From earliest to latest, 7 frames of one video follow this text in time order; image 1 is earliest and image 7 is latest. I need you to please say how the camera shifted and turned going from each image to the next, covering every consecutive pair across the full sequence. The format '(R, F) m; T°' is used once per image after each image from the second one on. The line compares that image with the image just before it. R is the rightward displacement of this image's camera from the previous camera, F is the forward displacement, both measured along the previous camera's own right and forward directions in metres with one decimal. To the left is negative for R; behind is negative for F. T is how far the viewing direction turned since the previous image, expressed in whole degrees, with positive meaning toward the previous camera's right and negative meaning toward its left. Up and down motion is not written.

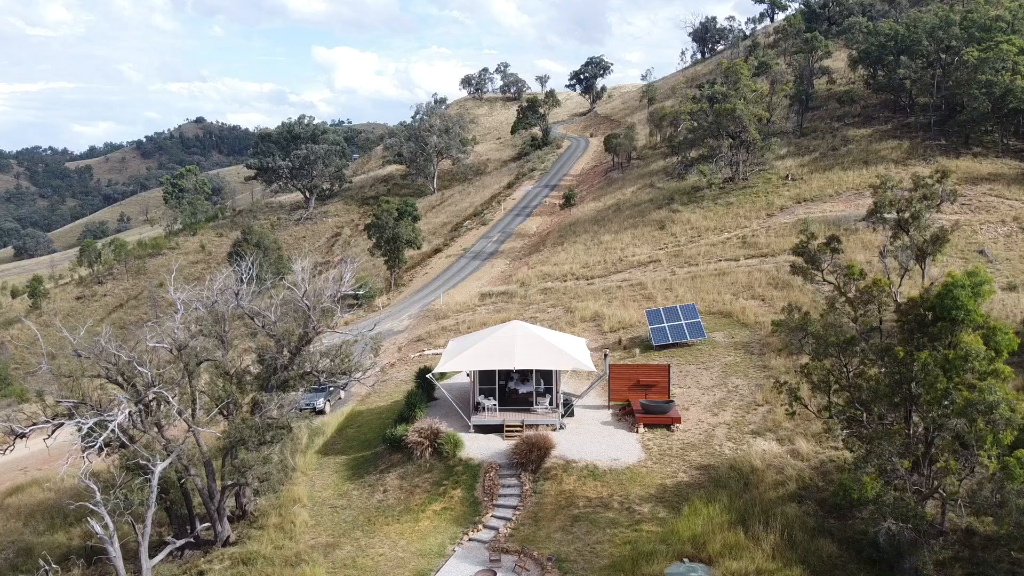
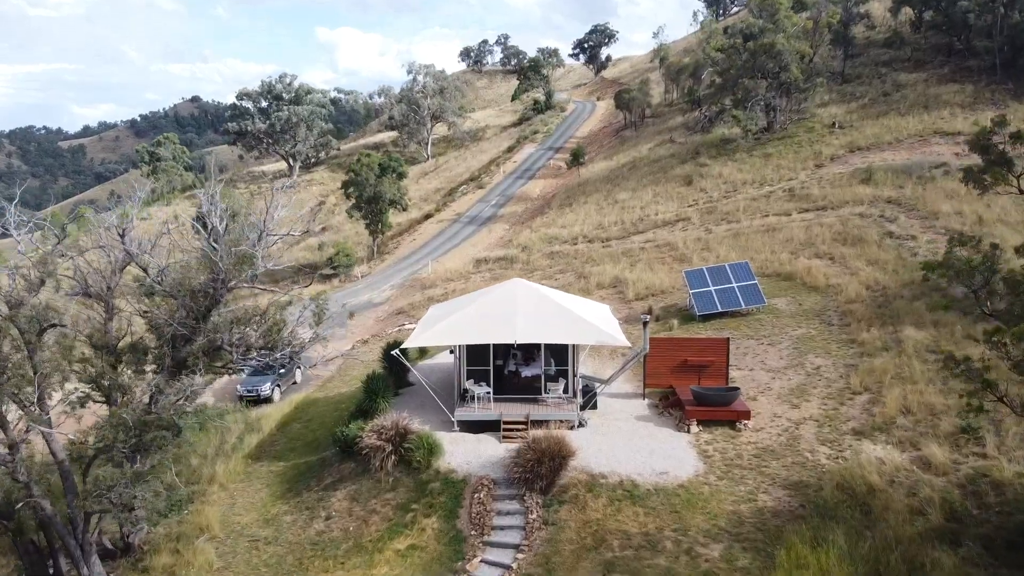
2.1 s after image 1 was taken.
(0.0, +6.2) m; 0°
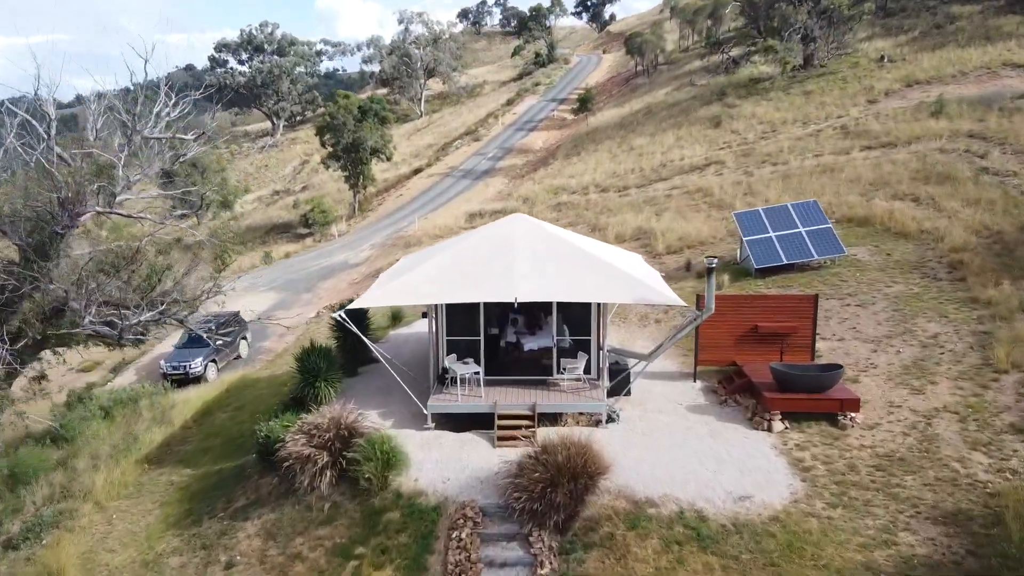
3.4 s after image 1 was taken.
(0.0, +4.8) m; 0°
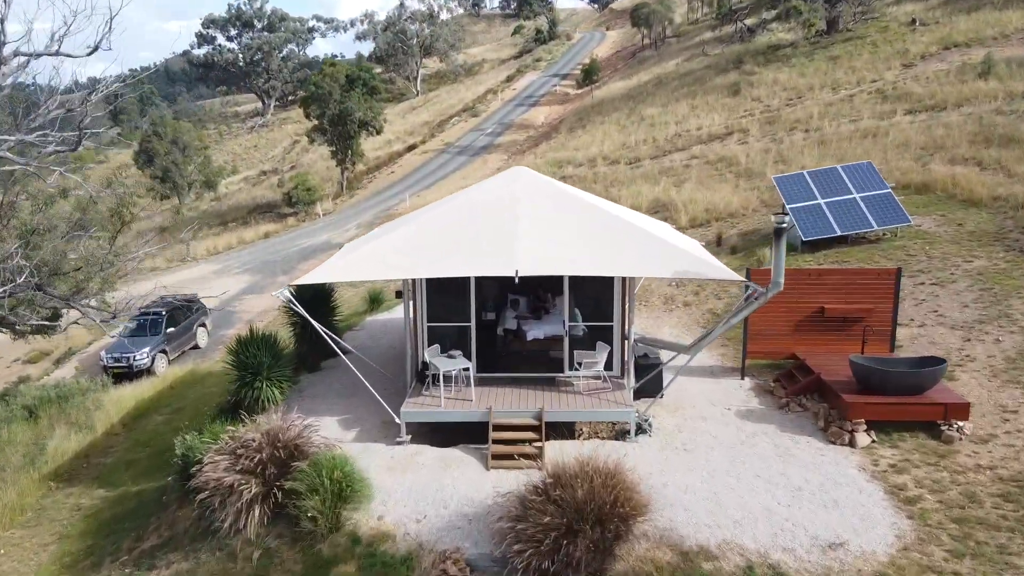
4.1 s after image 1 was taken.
(0.0, +2.5) m; 0°
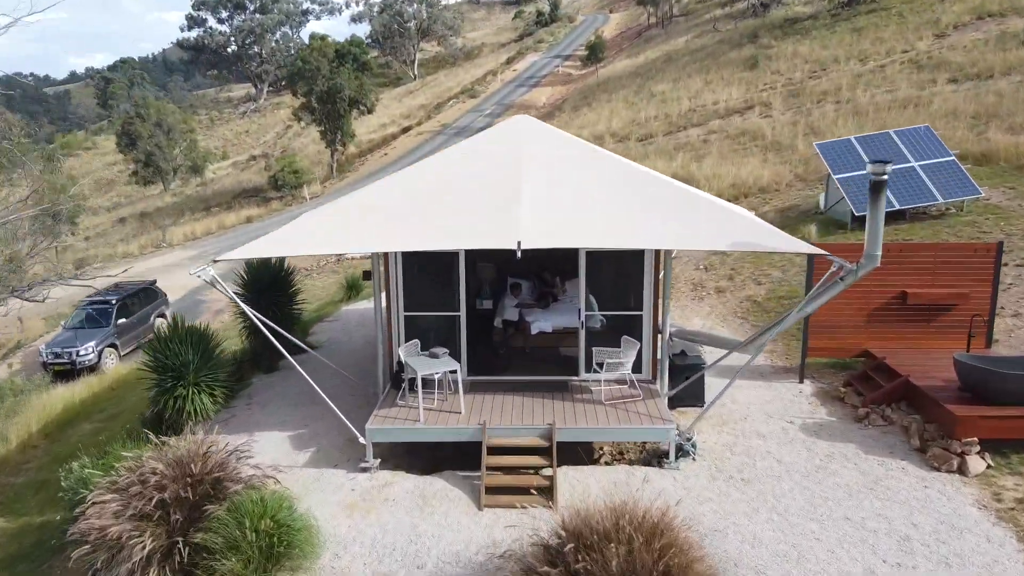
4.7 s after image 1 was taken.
(0.0, +1.9) m; 0°
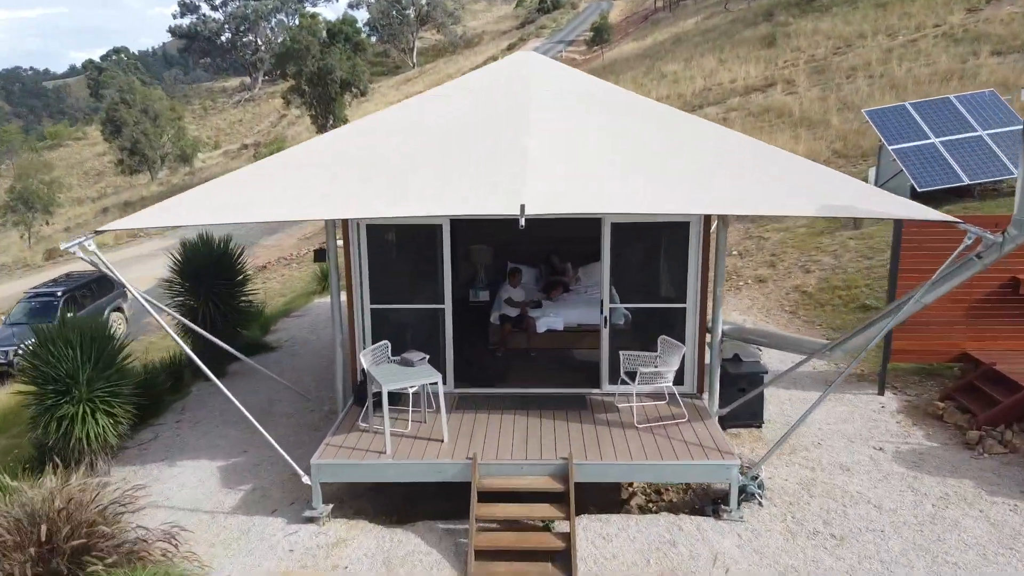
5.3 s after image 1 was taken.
(0.0, +1.6) m; 0°
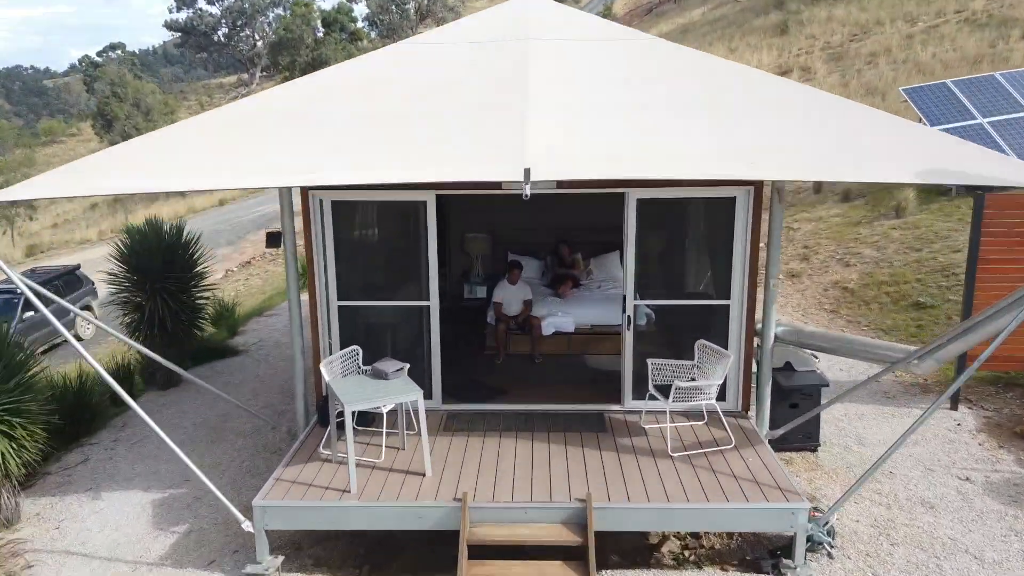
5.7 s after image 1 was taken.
(0.0, +0.9) m; 0°
